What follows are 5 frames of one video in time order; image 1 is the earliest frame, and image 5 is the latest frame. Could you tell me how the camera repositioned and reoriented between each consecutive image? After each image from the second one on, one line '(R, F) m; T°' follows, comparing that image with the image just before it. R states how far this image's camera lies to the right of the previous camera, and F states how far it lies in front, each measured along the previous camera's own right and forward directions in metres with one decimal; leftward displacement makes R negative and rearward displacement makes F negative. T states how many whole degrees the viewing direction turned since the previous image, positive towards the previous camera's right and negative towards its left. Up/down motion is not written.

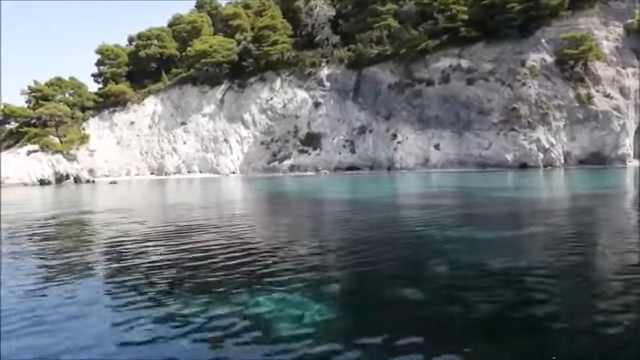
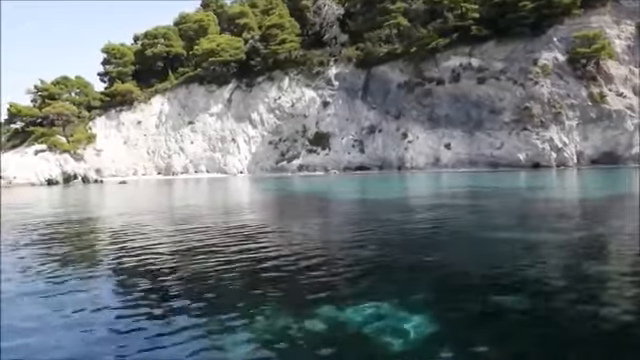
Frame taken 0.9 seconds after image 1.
(-0.6, +0.3) m; 0°
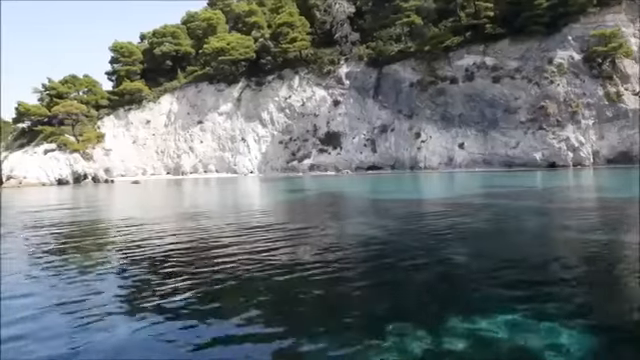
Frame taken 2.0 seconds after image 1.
(-0.7, +0.3) m; 0°
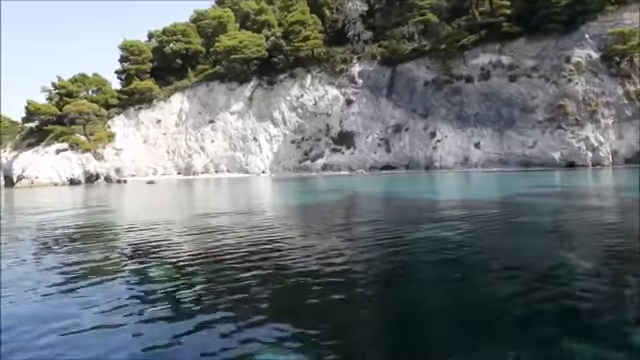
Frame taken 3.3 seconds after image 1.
(-0.8, +0.4) m; 0°
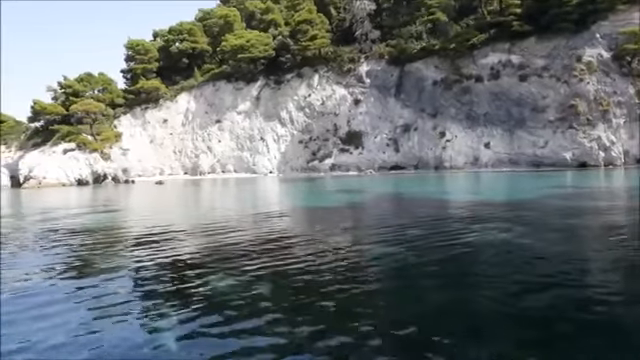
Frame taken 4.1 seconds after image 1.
(-0.5, +0.2) m; 0°
